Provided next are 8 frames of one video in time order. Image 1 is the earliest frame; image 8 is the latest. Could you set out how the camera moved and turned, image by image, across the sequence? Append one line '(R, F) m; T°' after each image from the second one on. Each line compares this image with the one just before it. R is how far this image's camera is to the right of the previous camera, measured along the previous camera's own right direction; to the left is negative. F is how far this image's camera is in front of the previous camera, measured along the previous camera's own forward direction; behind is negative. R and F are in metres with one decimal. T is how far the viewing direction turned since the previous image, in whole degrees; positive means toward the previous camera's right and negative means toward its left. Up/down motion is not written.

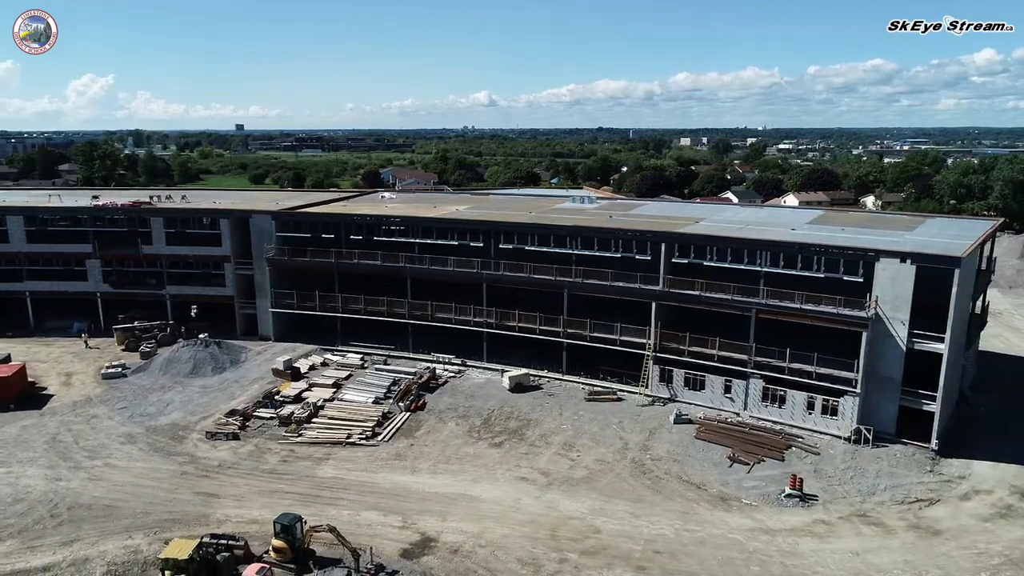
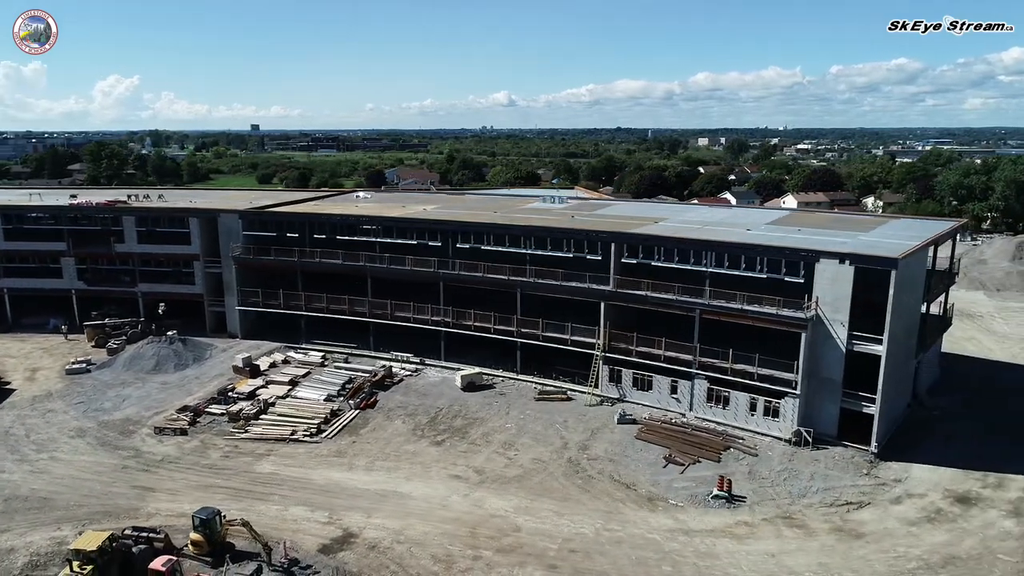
(+2.8, -0.1) m; -1°
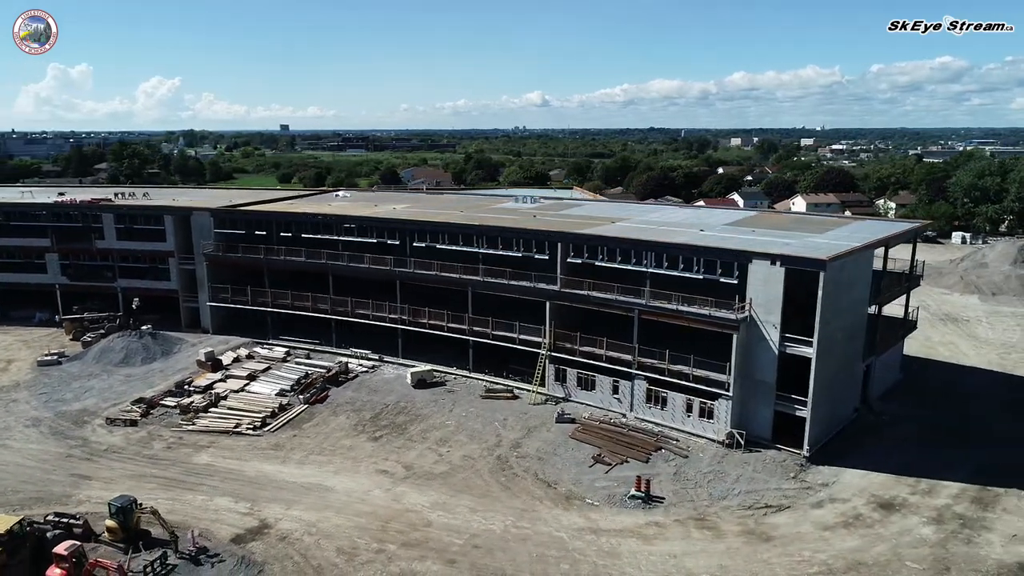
(+3.4, -0.1) m; -3°
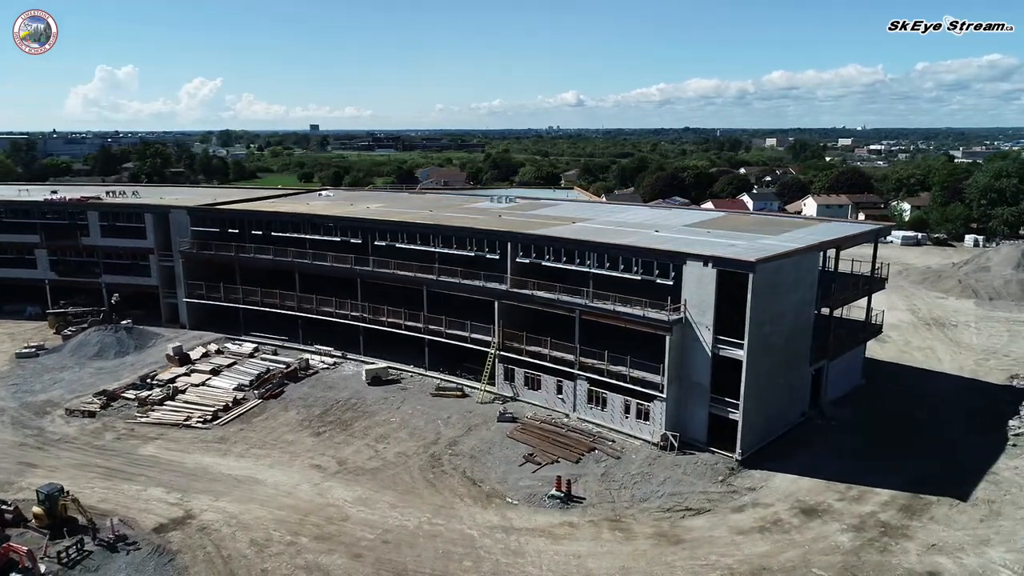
(+3.4, -0.1) m; -3°
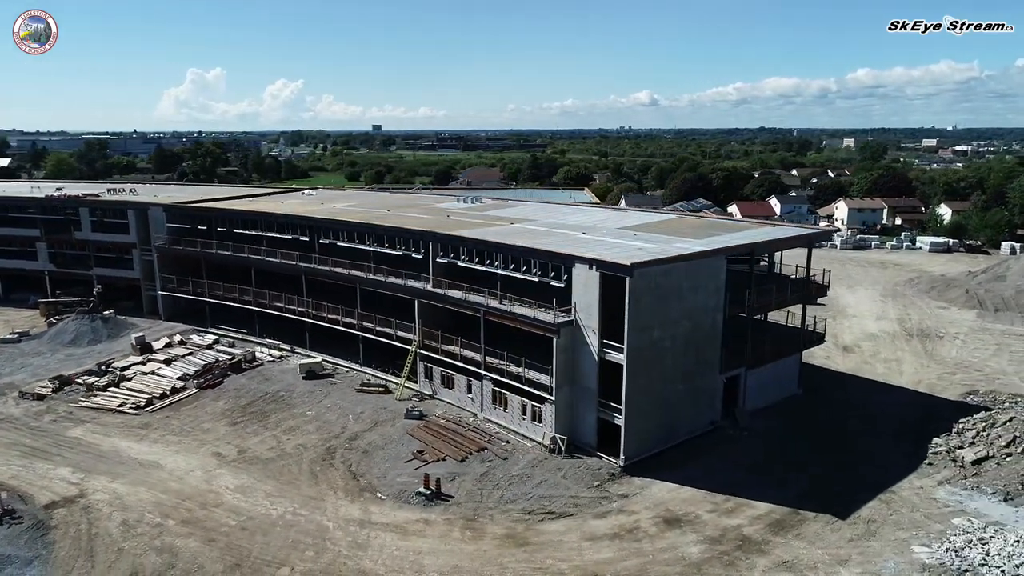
(+6.0, +0.1) m; -5°
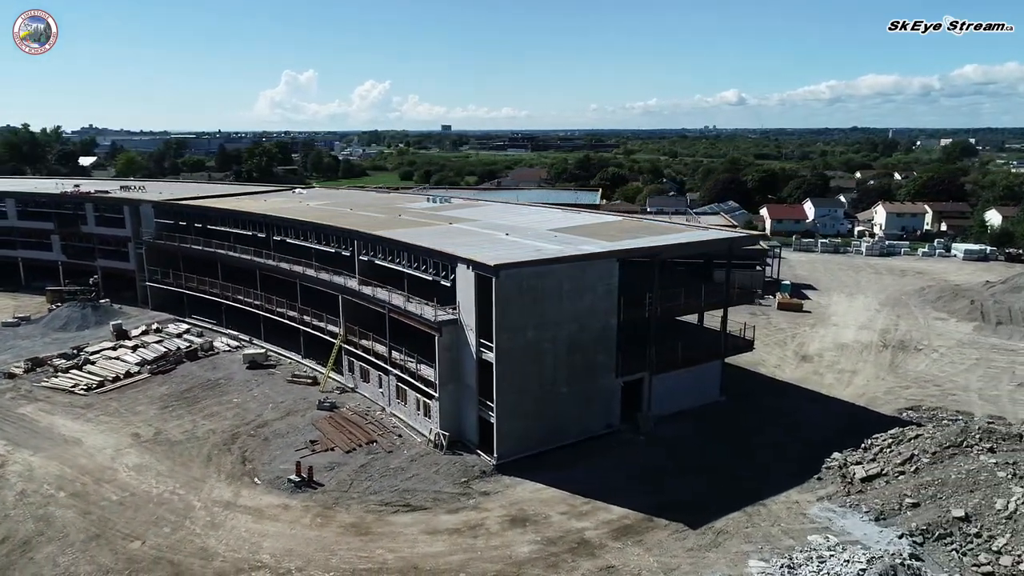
(+6.6, -0.1) m; -6°
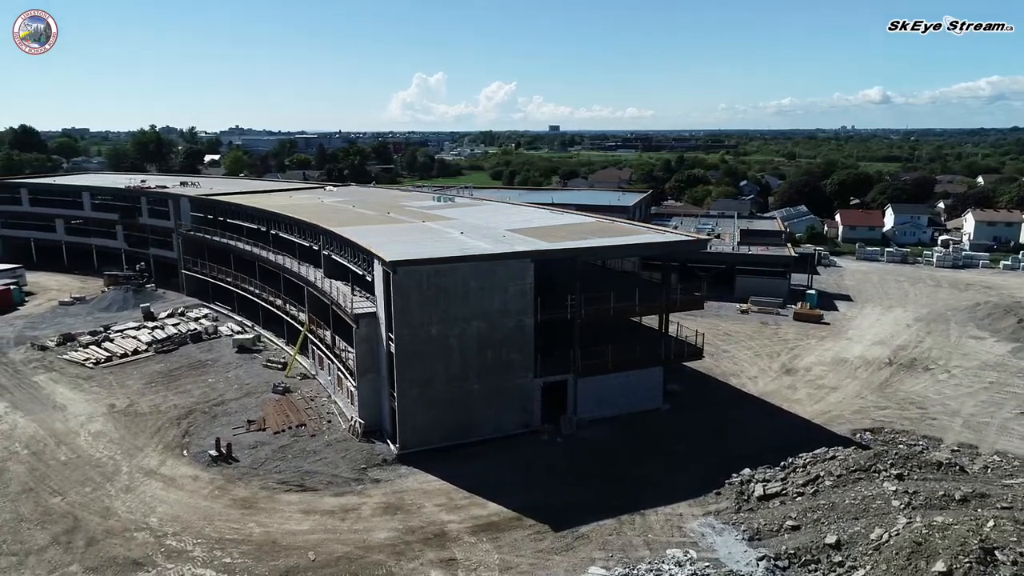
(+7.1, +0.1) m; -9°
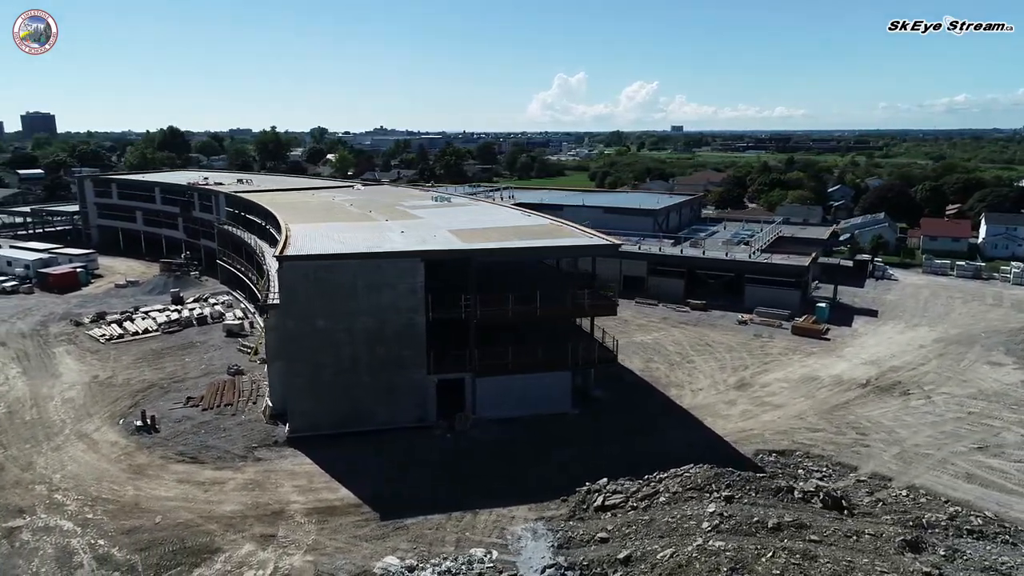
(+8.7, +0.3) m; -11°
